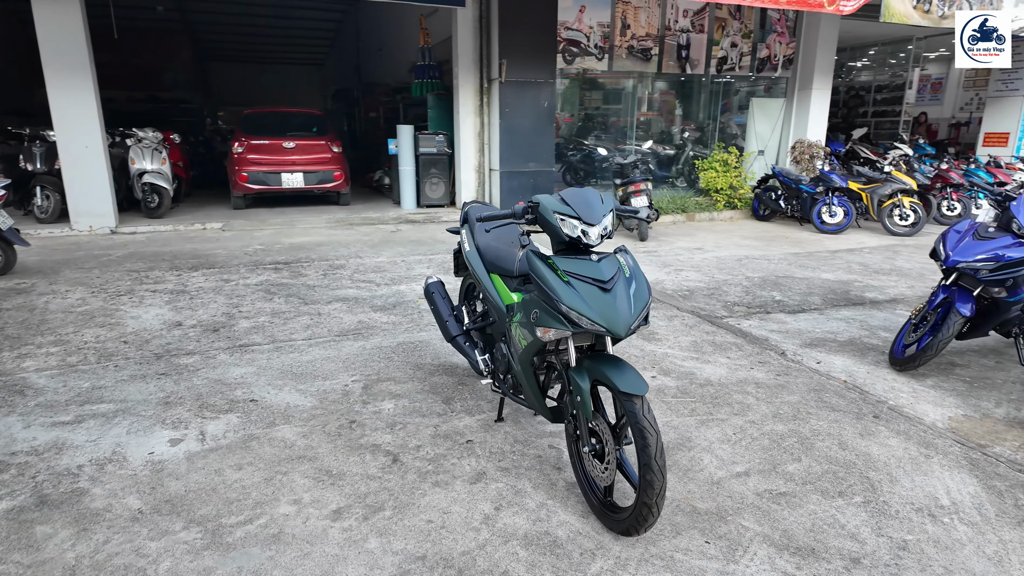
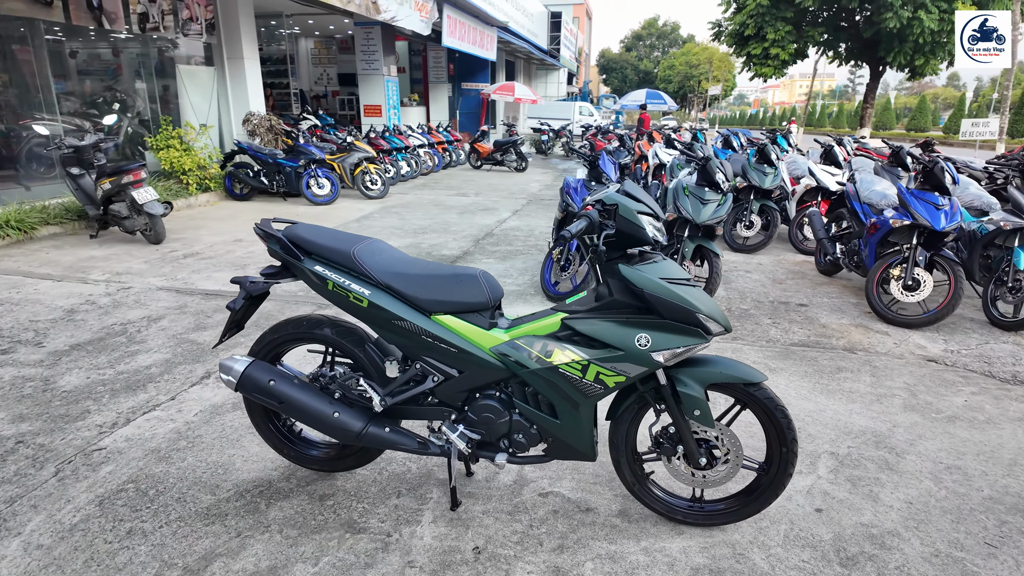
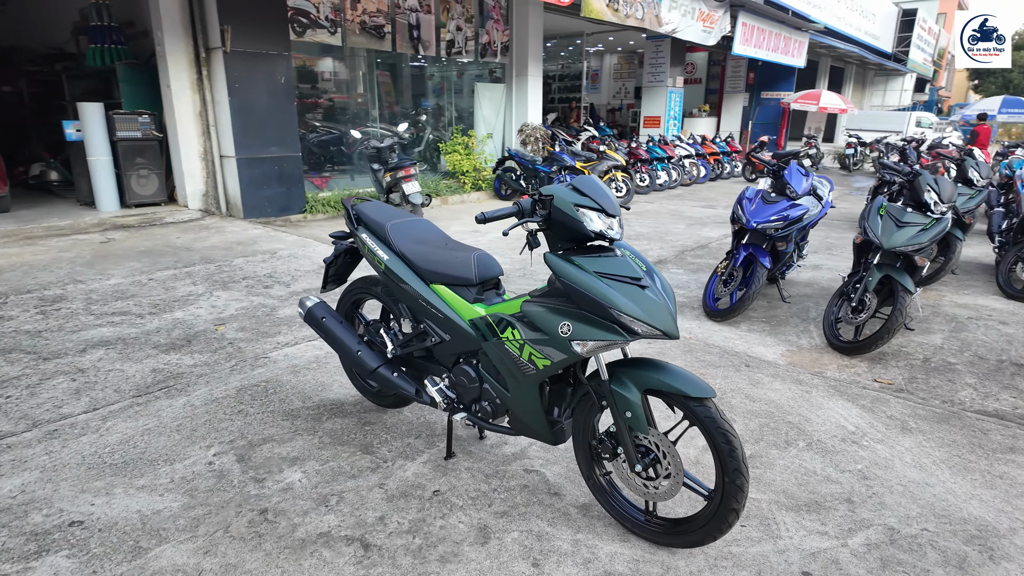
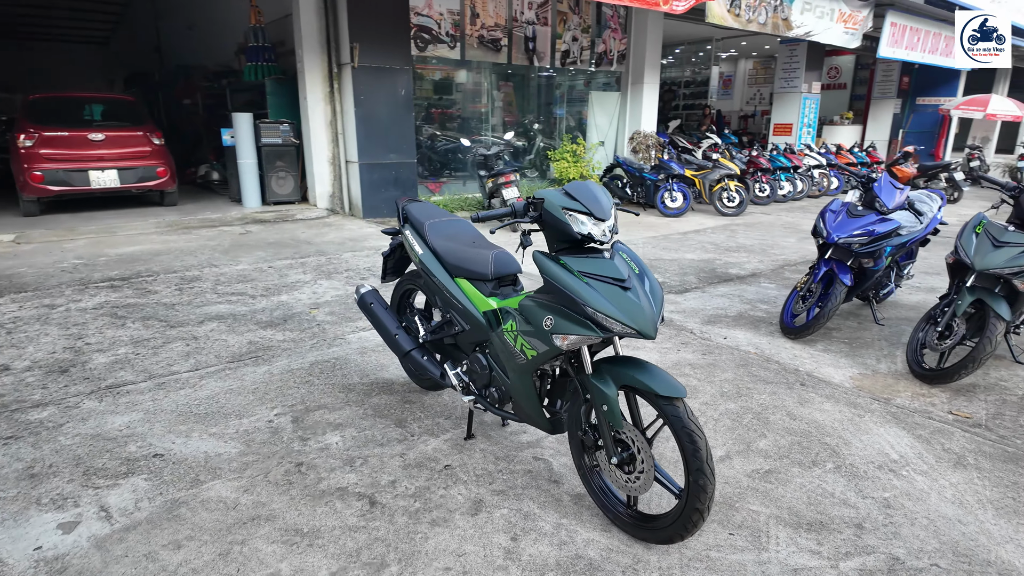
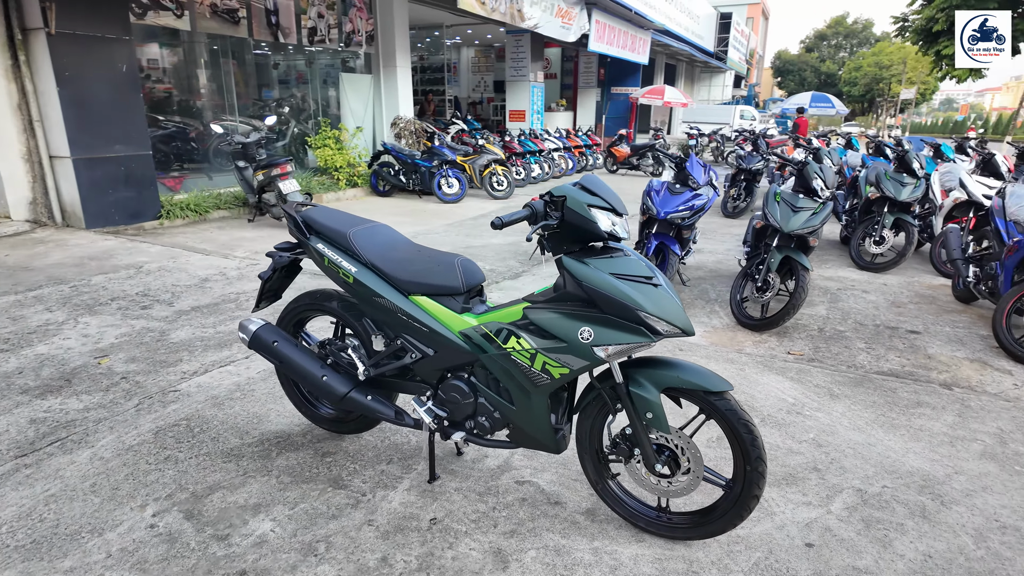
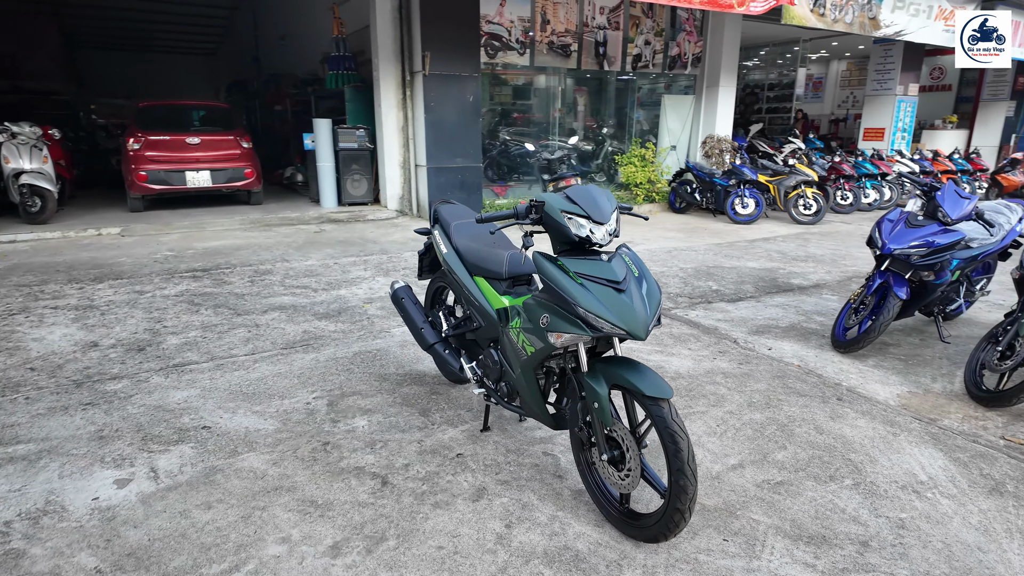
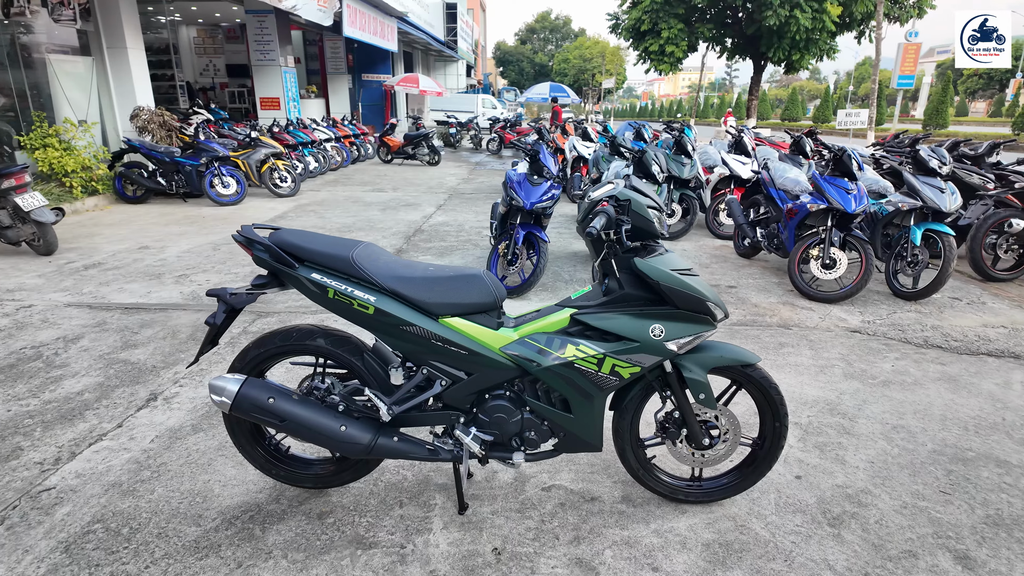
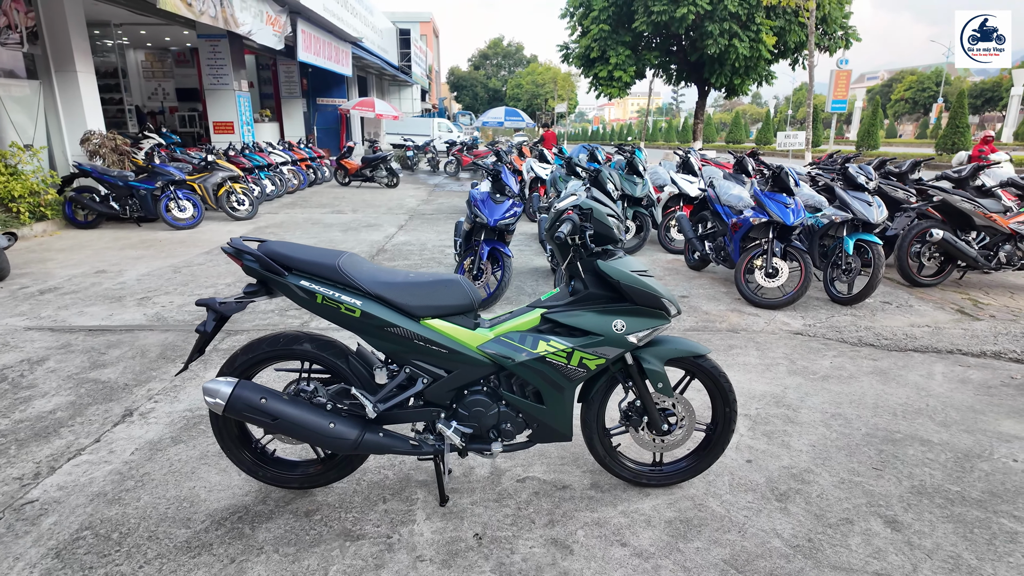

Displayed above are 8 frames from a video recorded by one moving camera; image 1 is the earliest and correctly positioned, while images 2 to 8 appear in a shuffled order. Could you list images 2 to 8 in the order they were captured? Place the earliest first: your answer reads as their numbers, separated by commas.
6, 4, 3, 5, 2, 7, 8
